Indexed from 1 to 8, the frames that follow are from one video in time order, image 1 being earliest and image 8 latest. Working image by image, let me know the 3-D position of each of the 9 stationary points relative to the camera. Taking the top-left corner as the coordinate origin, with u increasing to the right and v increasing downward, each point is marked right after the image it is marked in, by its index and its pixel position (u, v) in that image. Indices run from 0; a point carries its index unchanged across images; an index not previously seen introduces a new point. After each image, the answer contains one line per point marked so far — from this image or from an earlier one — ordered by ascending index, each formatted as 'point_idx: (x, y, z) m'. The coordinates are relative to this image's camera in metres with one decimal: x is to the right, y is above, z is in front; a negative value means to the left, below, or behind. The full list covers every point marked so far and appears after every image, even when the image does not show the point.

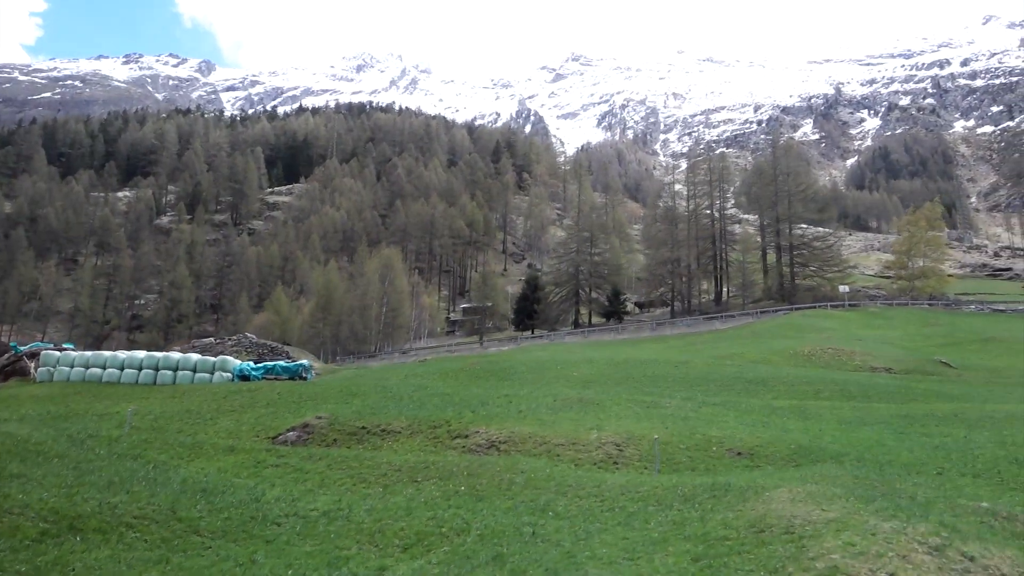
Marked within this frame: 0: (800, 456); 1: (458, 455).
0: (+4.4, -2.5, +13.0) m
1: (-0.8, -2.6, +13.6) m
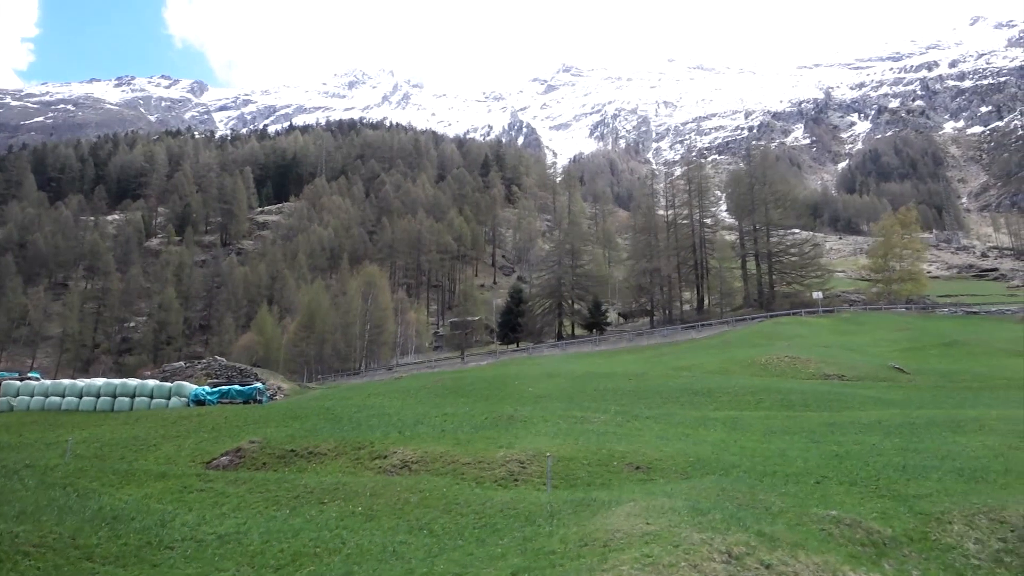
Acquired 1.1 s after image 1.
0: (+3.0, -2.8, +13.6) m
1: (-2.3, -3.1, +14.1) m
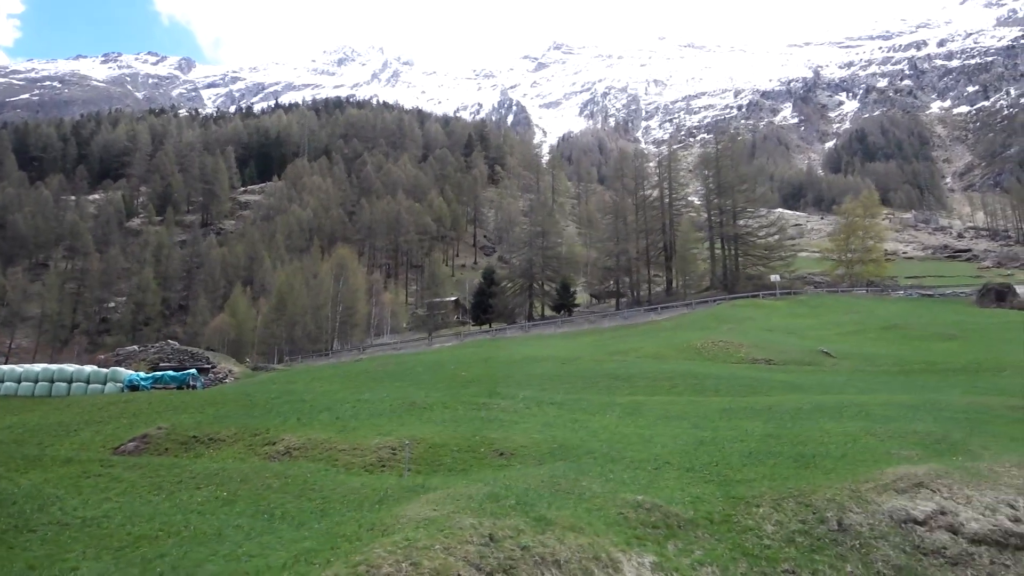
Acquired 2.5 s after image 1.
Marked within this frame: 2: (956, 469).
0: (+0.8, -2.8, +14.5) m
1: (-4.4, -3.0, +15.0) m
2: (+7.0, -2.9, +13.8) m
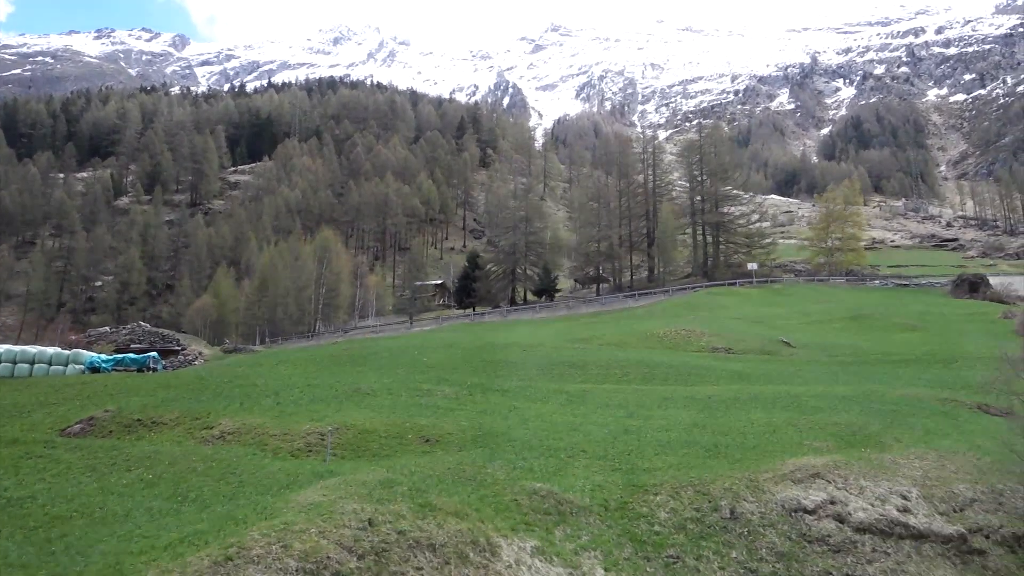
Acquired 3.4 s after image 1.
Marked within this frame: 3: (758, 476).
0: (-0.5, -2.6, +15.0) m
1: (-5.8, -2.8, +15.5) m
2: (+5.6, -2.9, +14.3) m
3: (+3.7, -2.9, +13.1) m
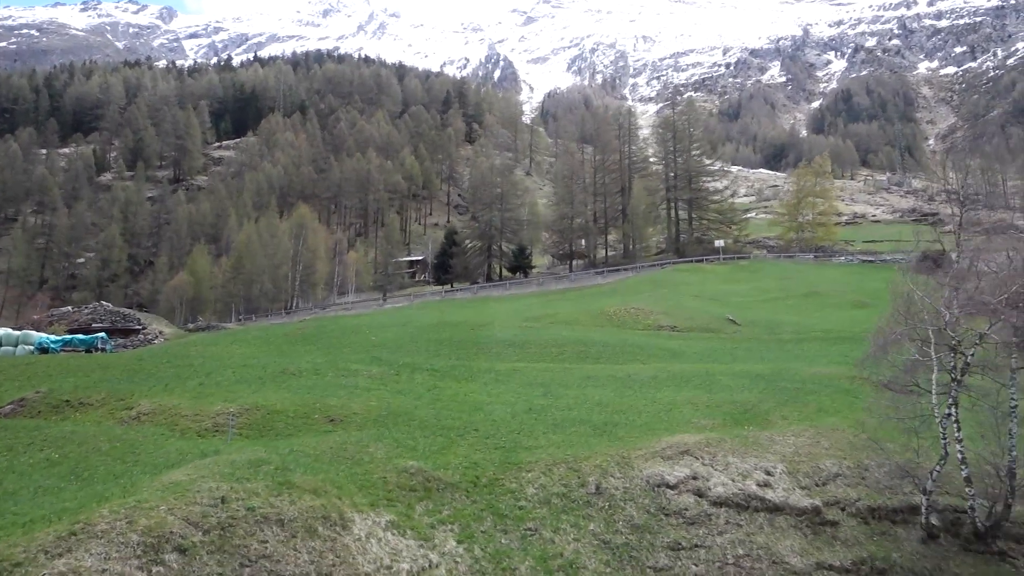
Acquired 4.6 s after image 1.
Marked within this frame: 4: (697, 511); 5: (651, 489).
0: (-2.4, -2.4, +15.7) m
1: (-7.6, -2.6, +16.2) m
2: (+3.8, -2.6, +15.1) m
3: (+1.9, -2.7, +13.9) m
4: (+2.7, -3.3, +12.7) m
5: (+2.1, -3.0, +13.0) m
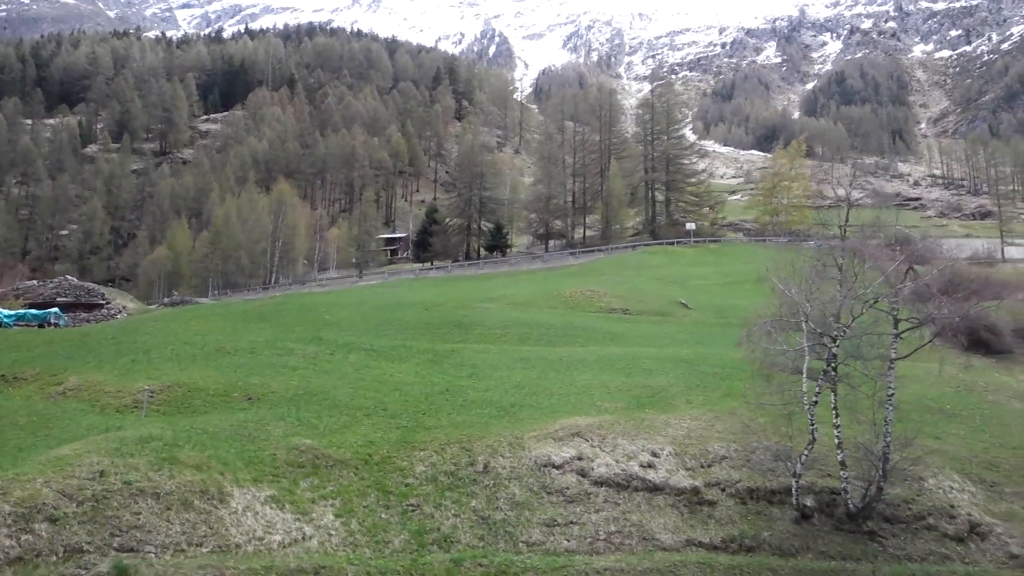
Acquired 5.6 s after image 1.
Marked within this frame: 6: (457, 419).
0: (-4.1, -2.1, +16.4) m
1: (-9.3, -2.2, +16.8) m
2: (+2.1, -2.4, +15.8) m
3: (+0.2, -2.5, +14.6) m
4: (+1.0, -3.1, +13.4) m
5: (+0.4, -2.9, +13.7) m
6: (-1.0, -2.3, +15.5) m
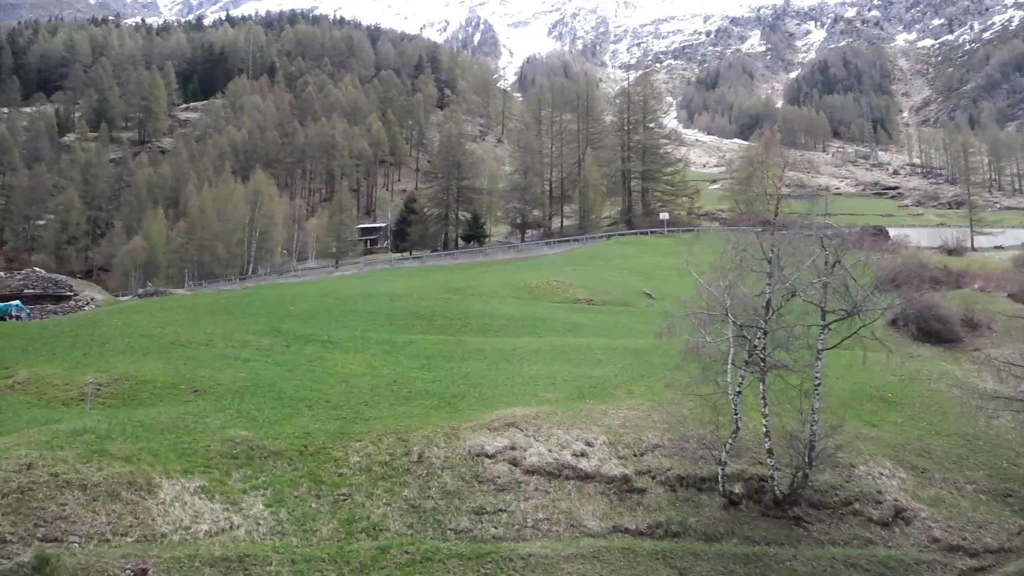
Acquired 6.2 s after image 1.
0: (-5.2, -2.0, +16.6) m
1: (-10.4, -2.1, +17.0) m
2: (+1.0, -2.3, +16.1) m
3: (-0.9, -2.4, +14.9) m
4: (0.0, -3.0, +13.8) m
5: (-0.7, -2.8, +14.1) m
6: (-2.1, -2.2, +15.8) m
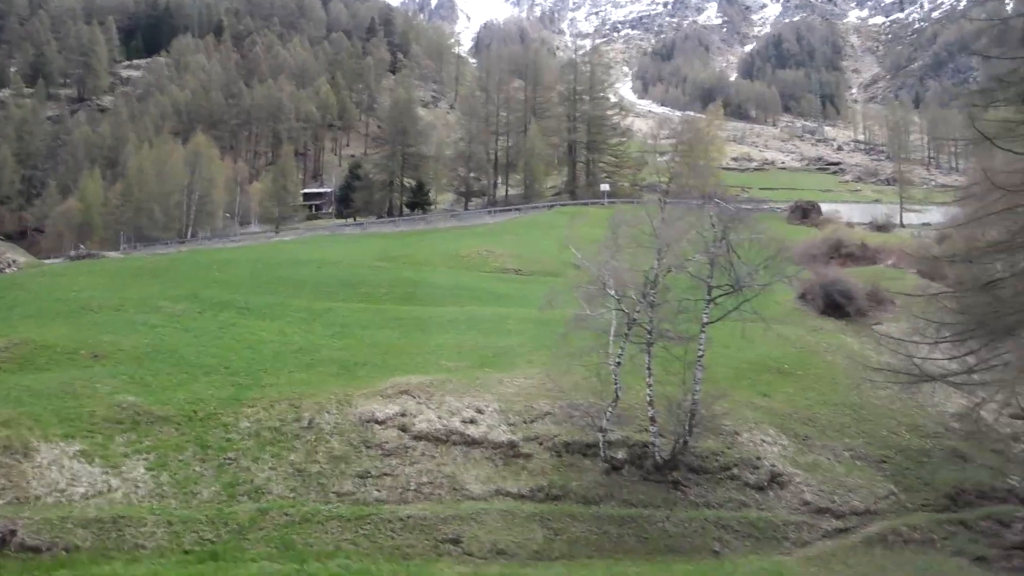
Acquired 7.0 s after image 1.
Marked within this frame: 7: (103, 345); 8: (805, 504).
0: (-7.1, -1.3, +16.8) m
1: (-12.4, -1.3, +16.9) m
2: (-0.9, -1.8, +16.6) m
3: (-2.8, -1.9, +15.3) m
4: (-1.9, -2.6, +14.2) m
5: (-2.5, -2.3, +14.4) m
6: (-4.0, -1.7, +16.1) m
7: (-8.2, -1.2, +17.4) m
8: (+5.2, -3.9, +15.5) m
